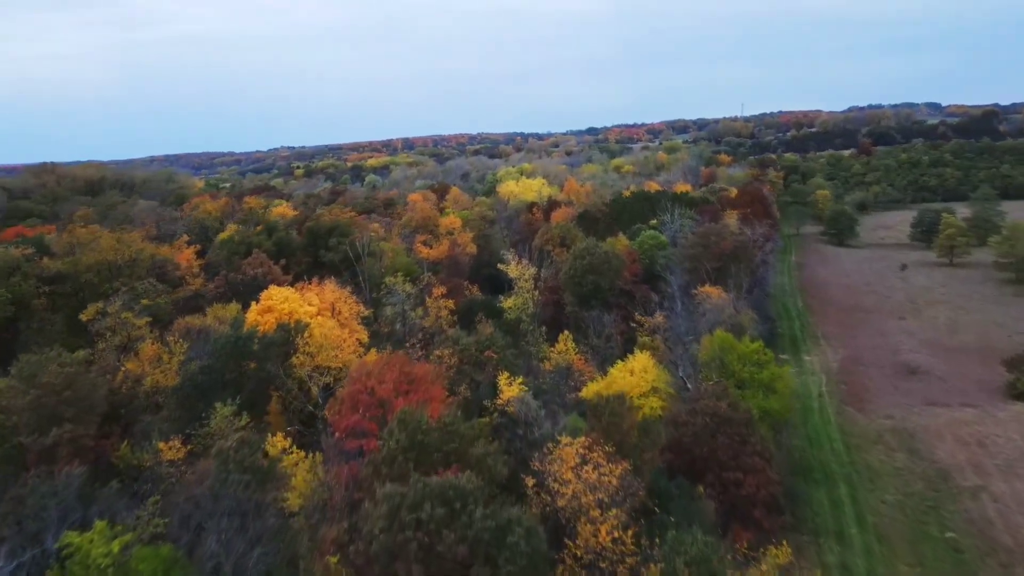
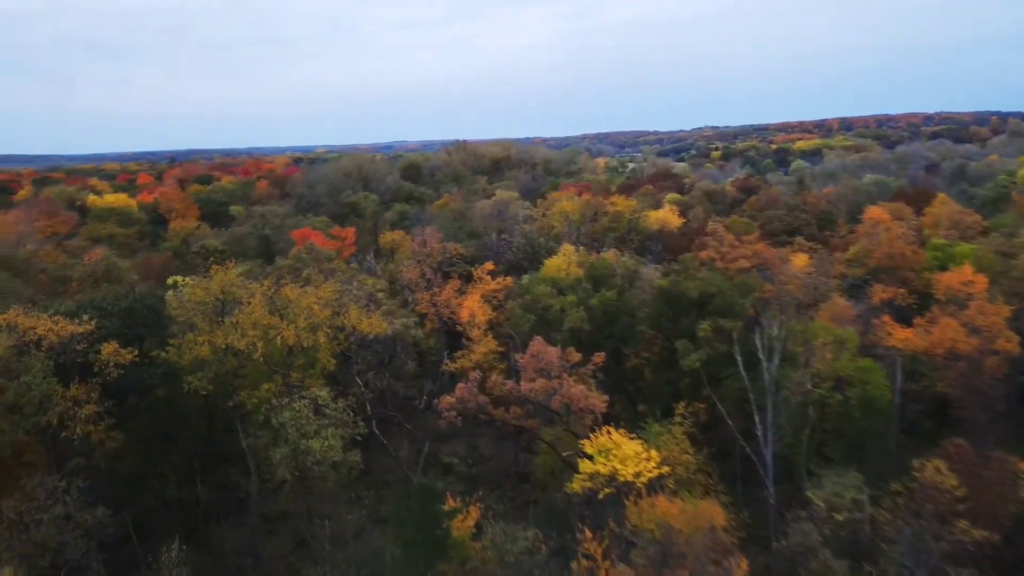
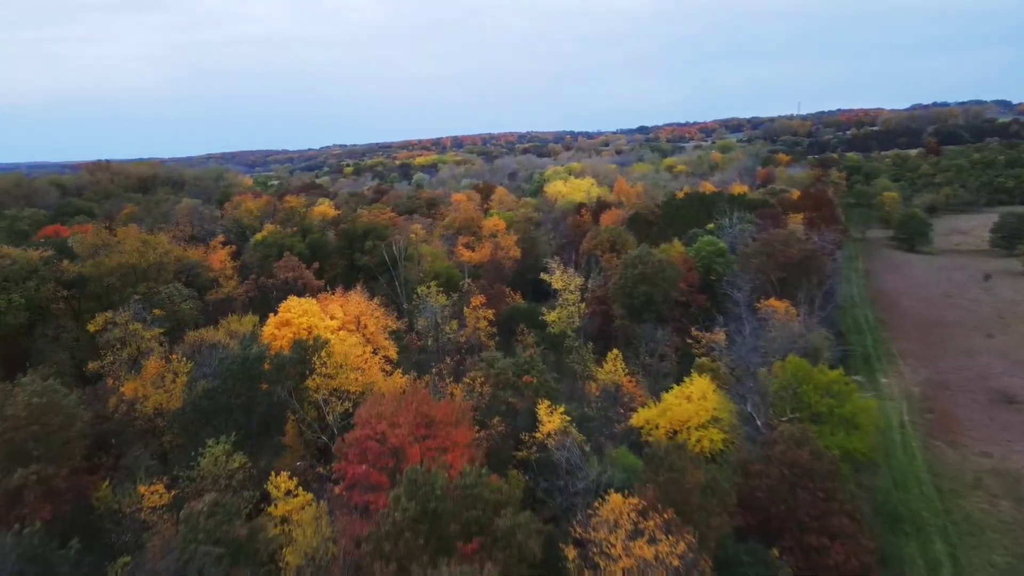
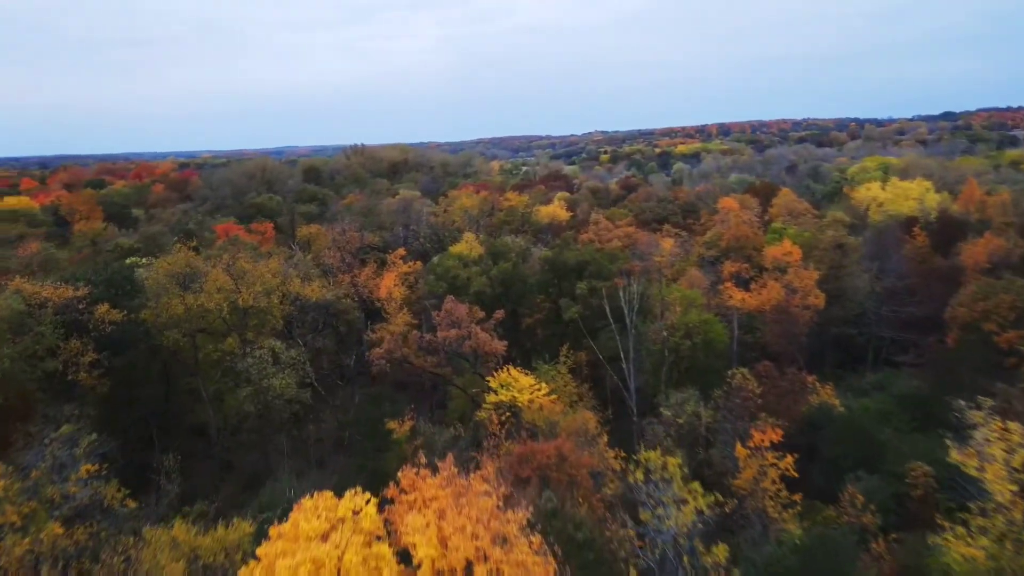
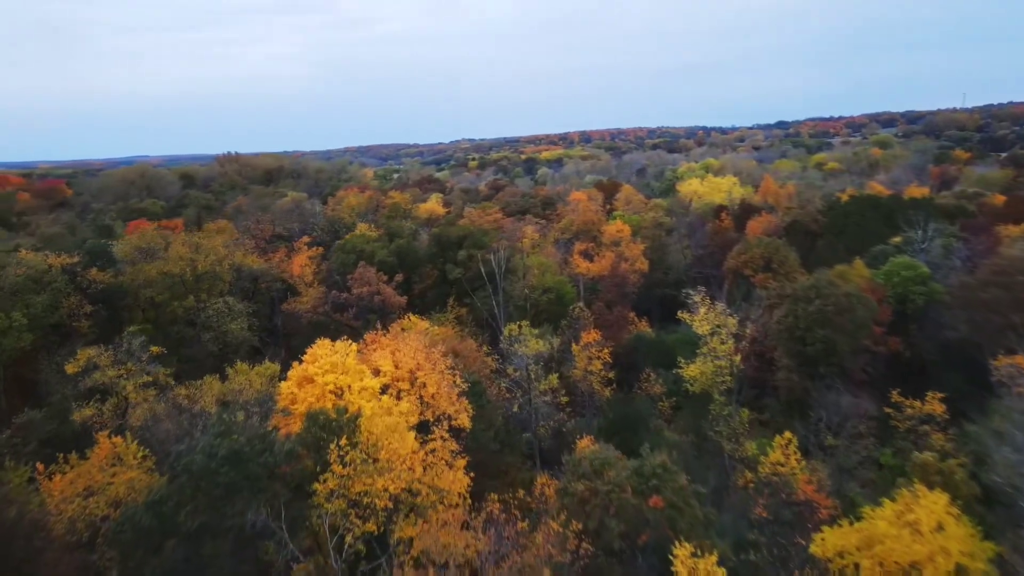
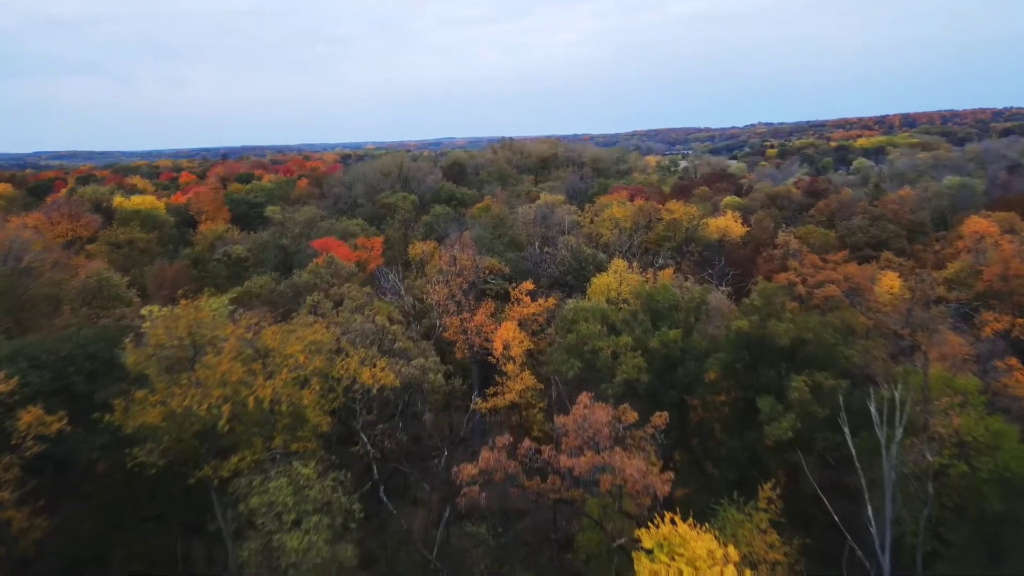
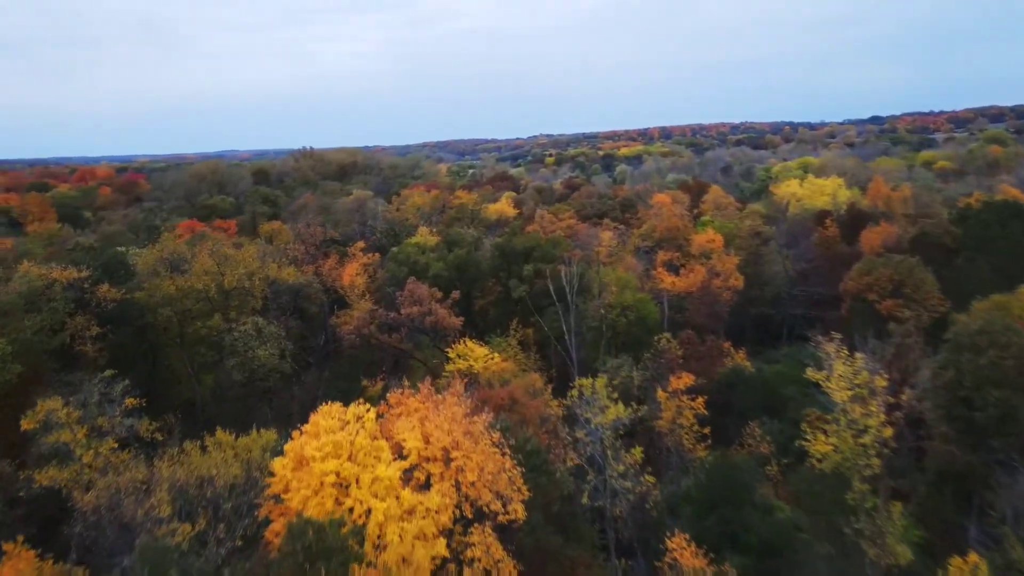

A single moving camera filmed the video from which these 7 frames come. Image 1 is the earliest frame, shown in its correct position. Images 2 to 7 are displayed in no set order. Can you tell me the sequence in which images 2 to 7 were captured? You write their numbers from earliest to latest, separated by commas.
3, 5, 7, 4, 2, 6
